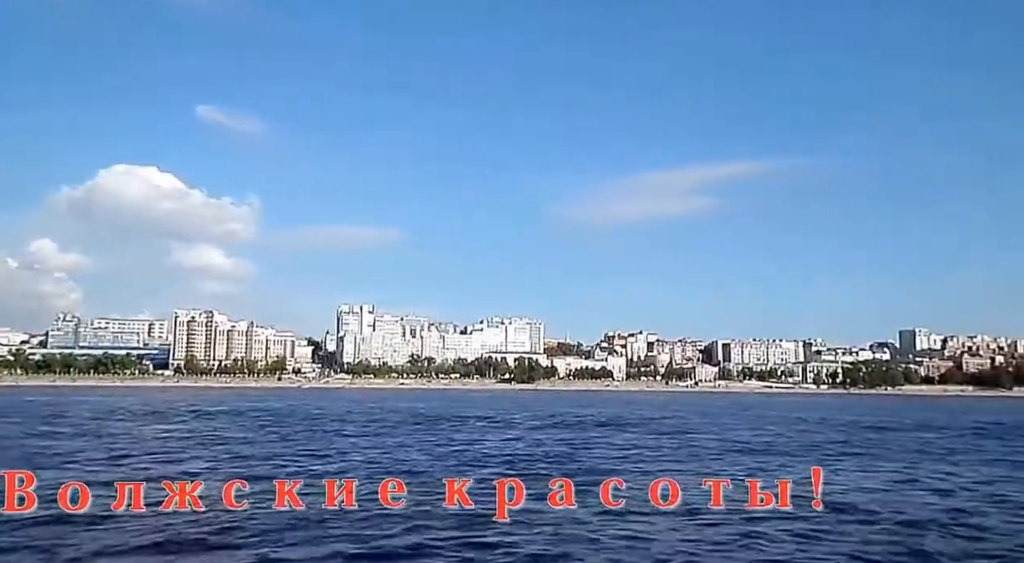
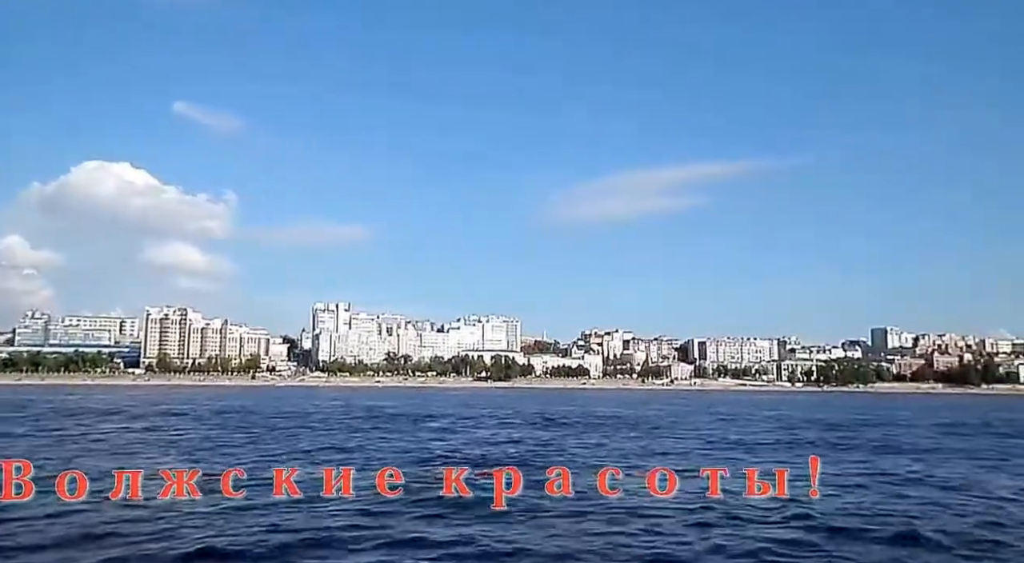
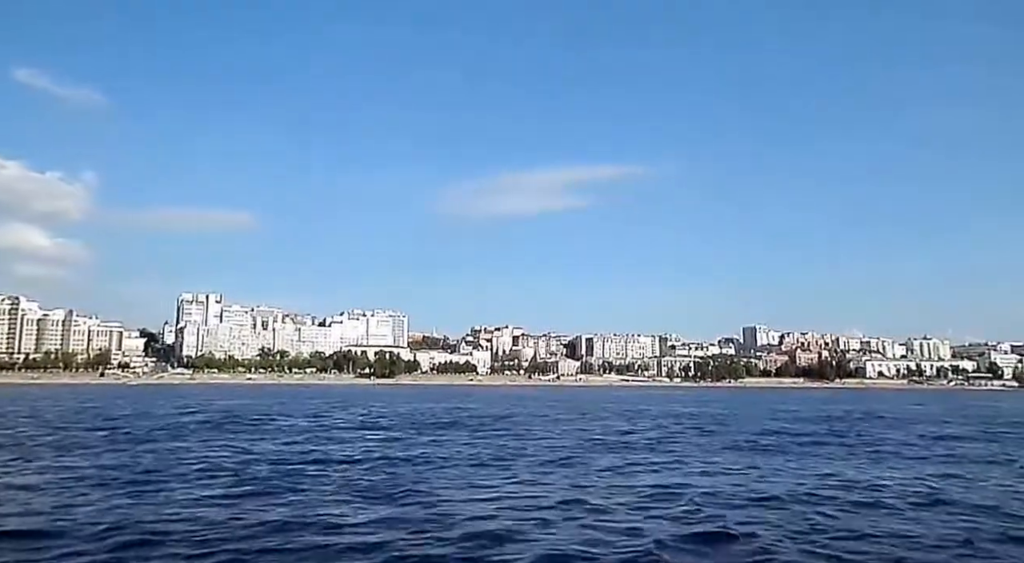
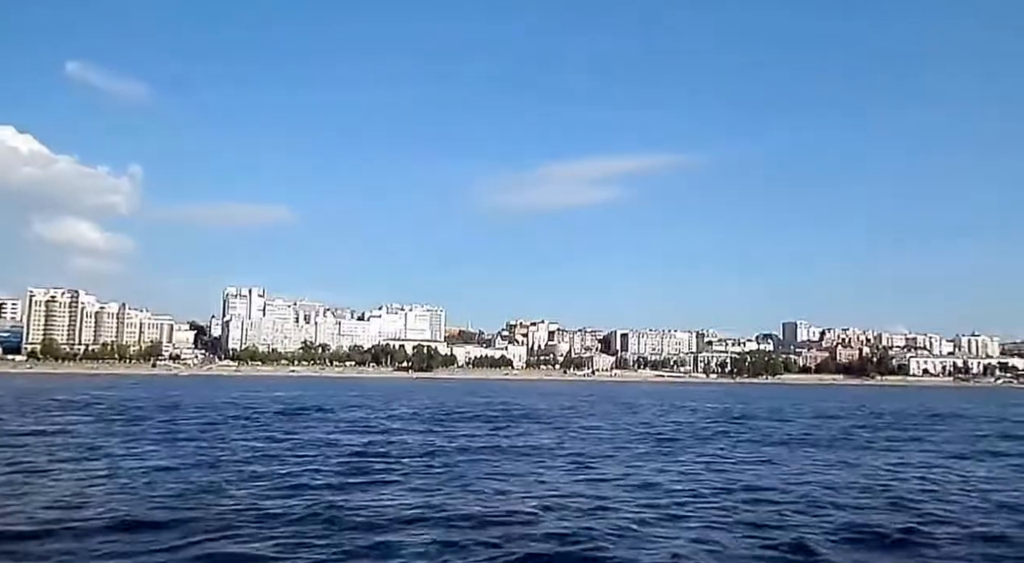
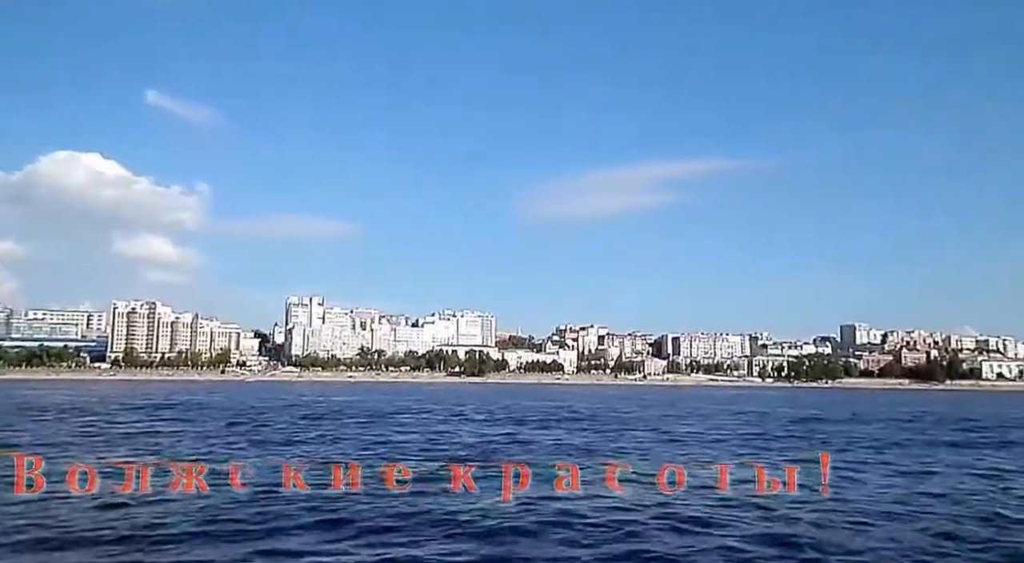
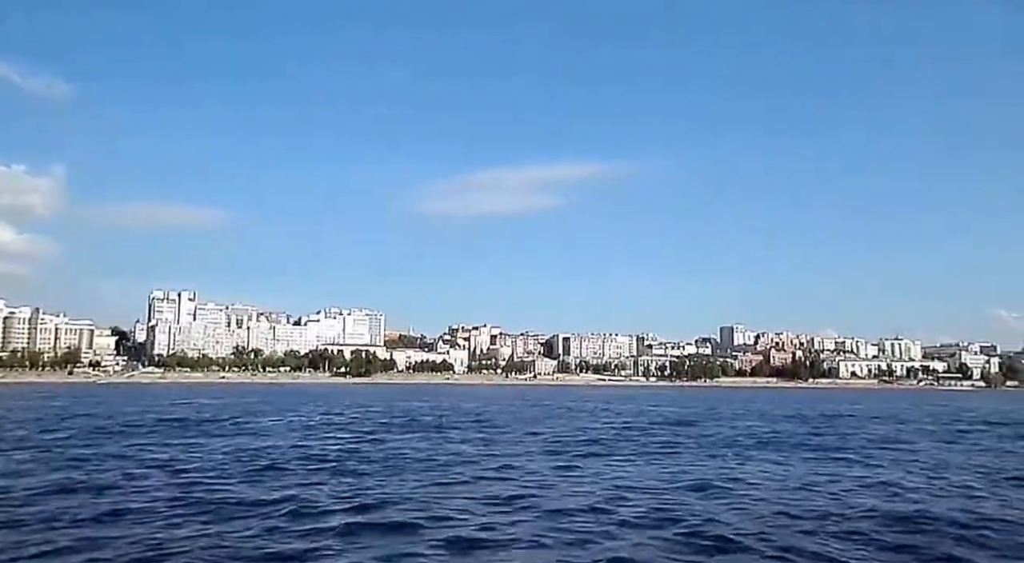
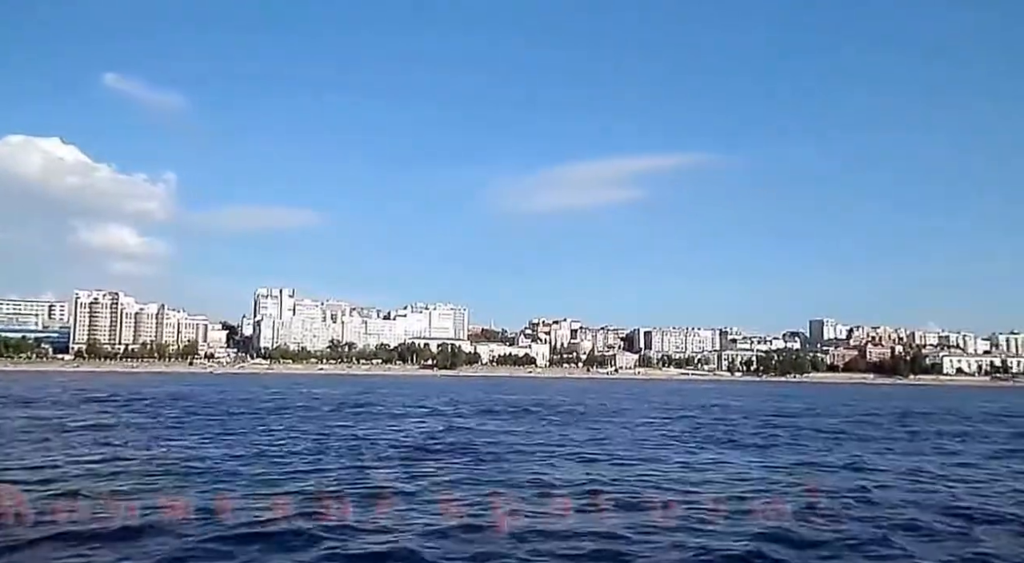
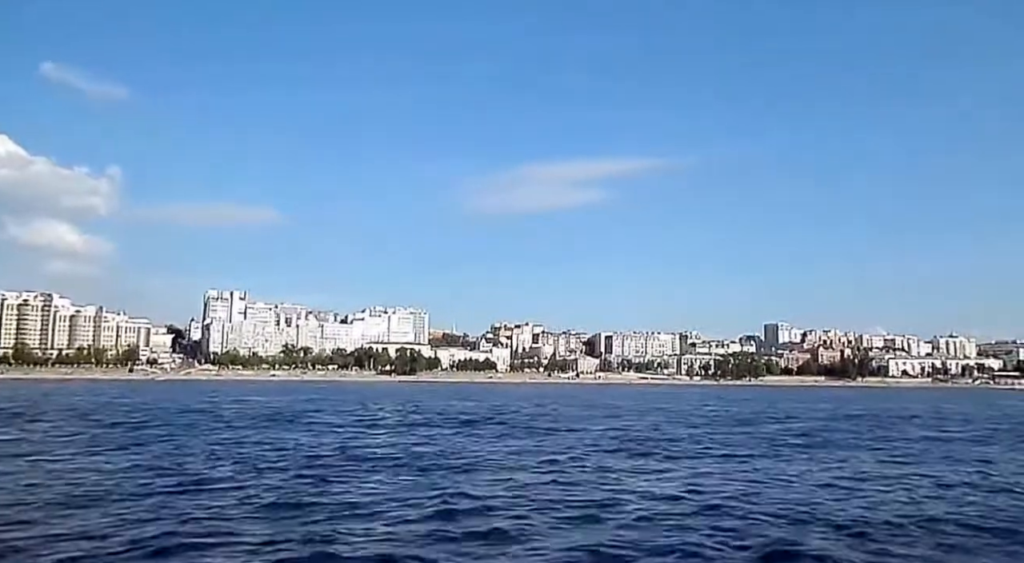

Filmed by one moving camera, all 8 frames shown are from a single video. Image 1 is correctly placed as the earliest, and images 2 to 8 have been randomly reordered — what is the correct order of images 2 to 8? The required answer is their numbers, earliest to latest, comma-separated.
2, 5, 7, 4, 8, 3, 6
